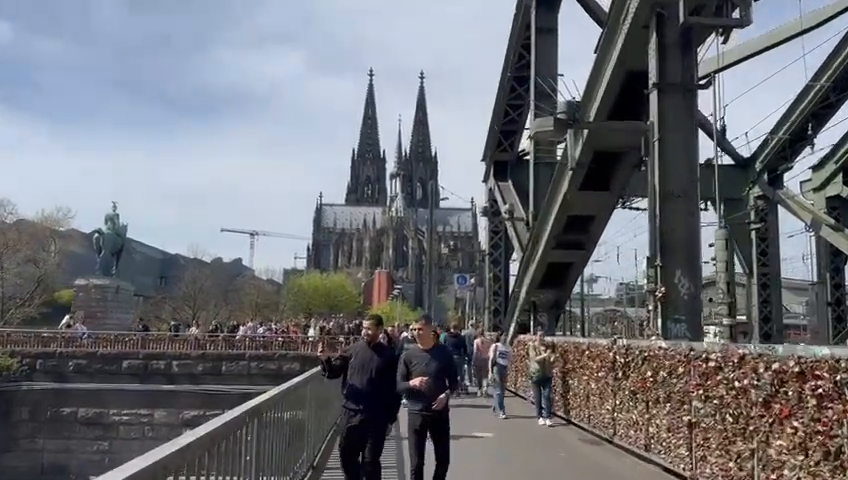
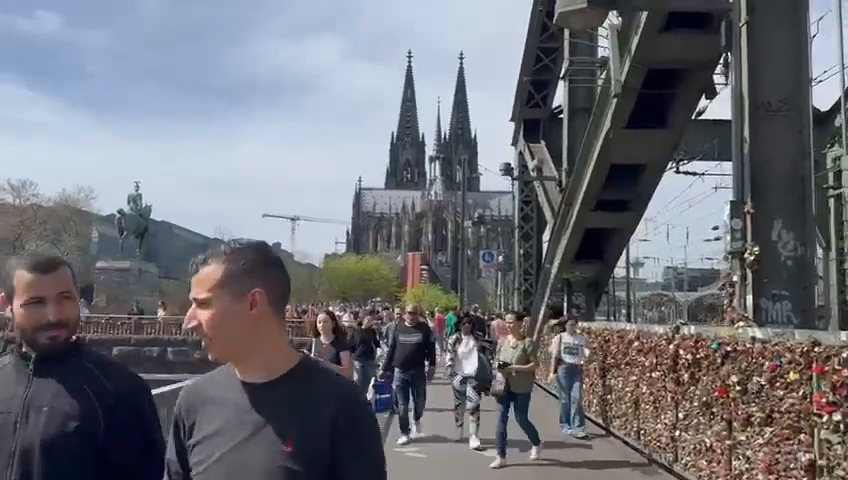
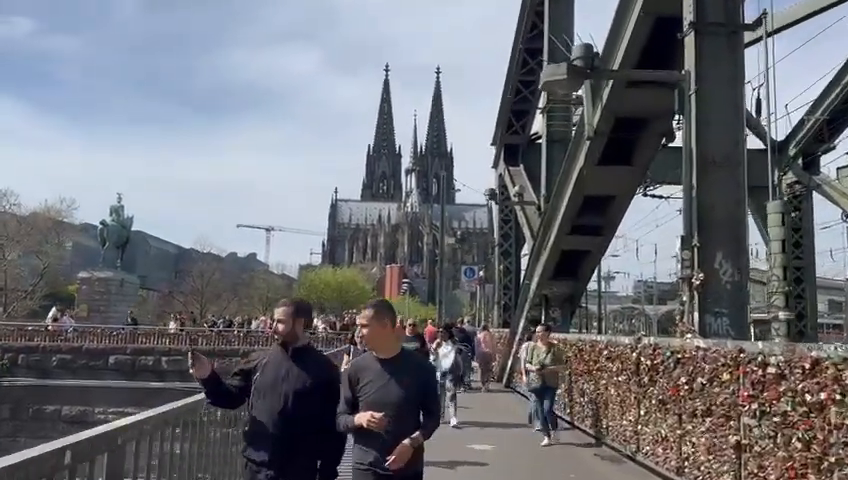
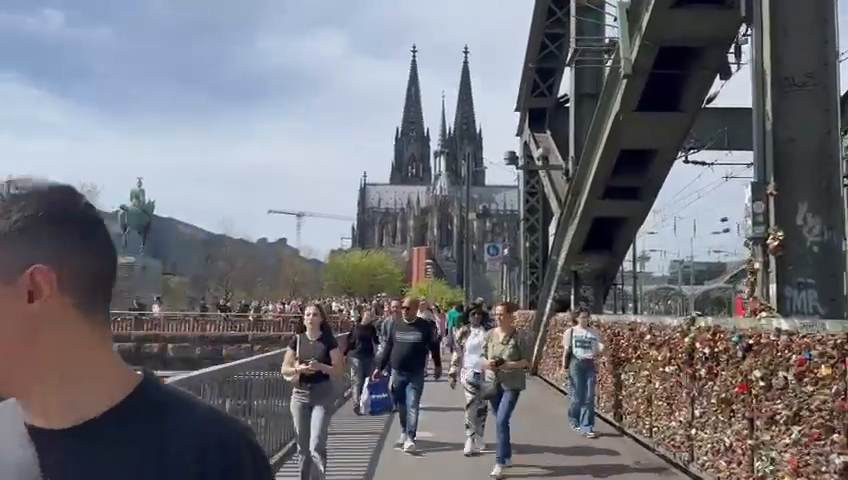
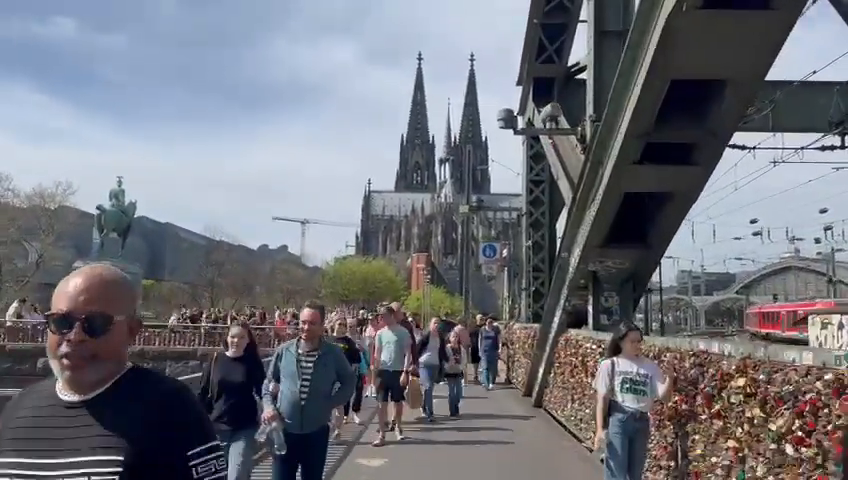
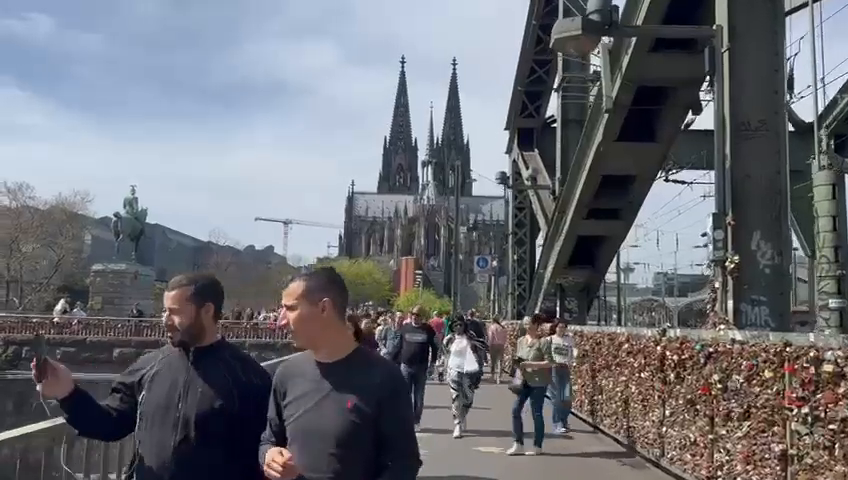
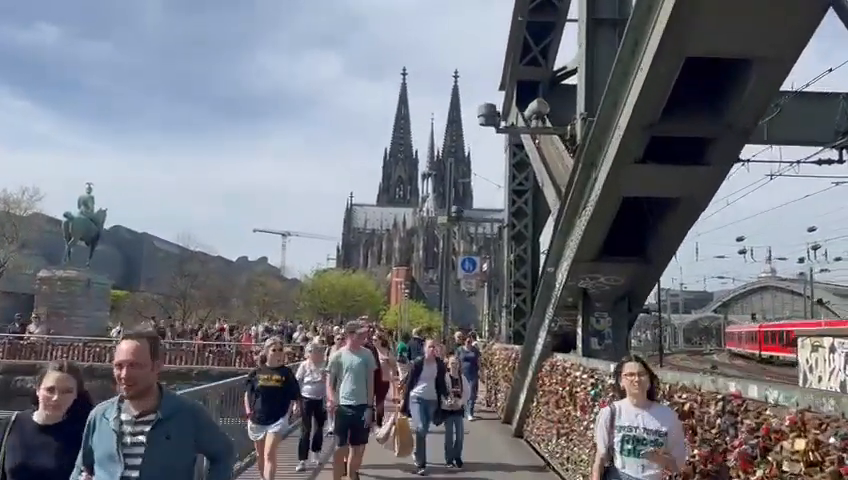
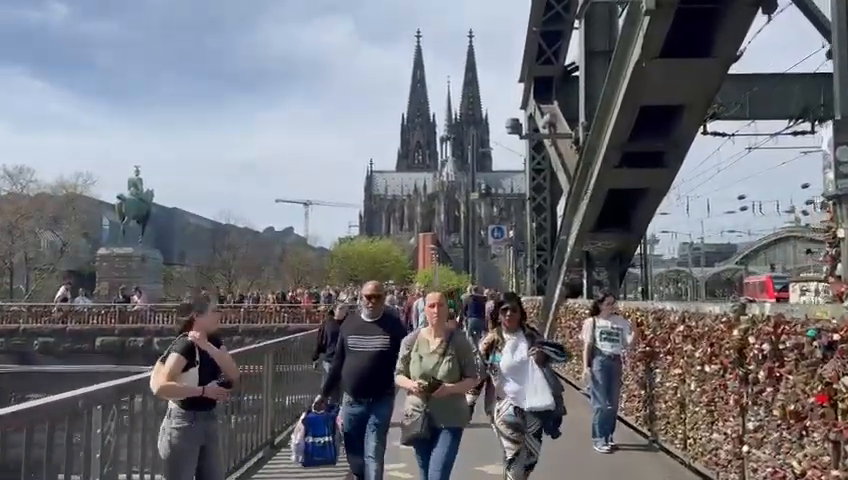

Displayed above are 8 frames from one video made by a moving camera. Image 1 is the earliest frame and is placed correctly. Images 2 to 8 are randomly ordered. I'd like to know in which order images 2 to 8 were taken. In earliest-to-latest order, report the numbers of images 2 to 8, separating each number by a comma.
3, 6, 2, 4, 8, 5, 7
